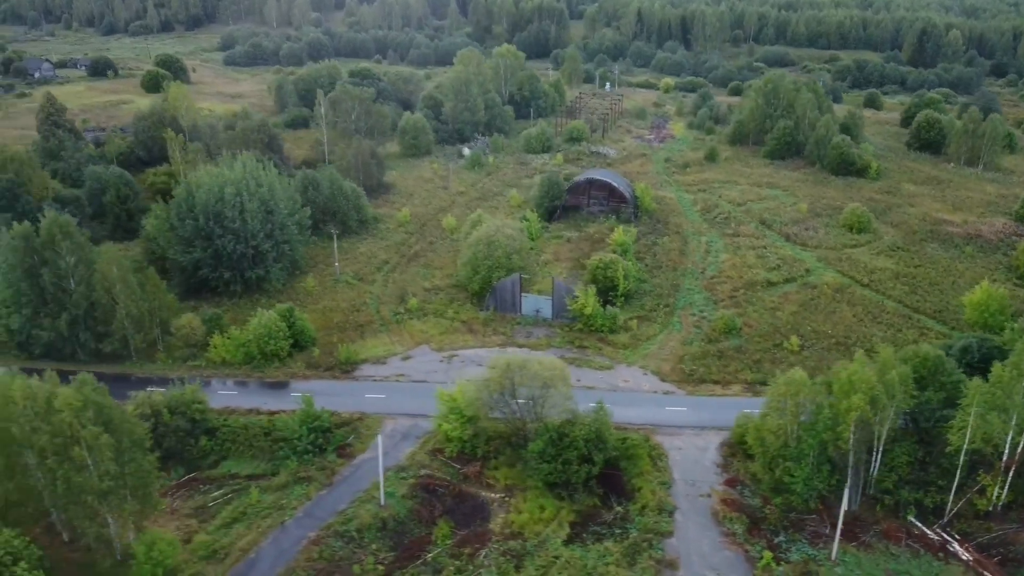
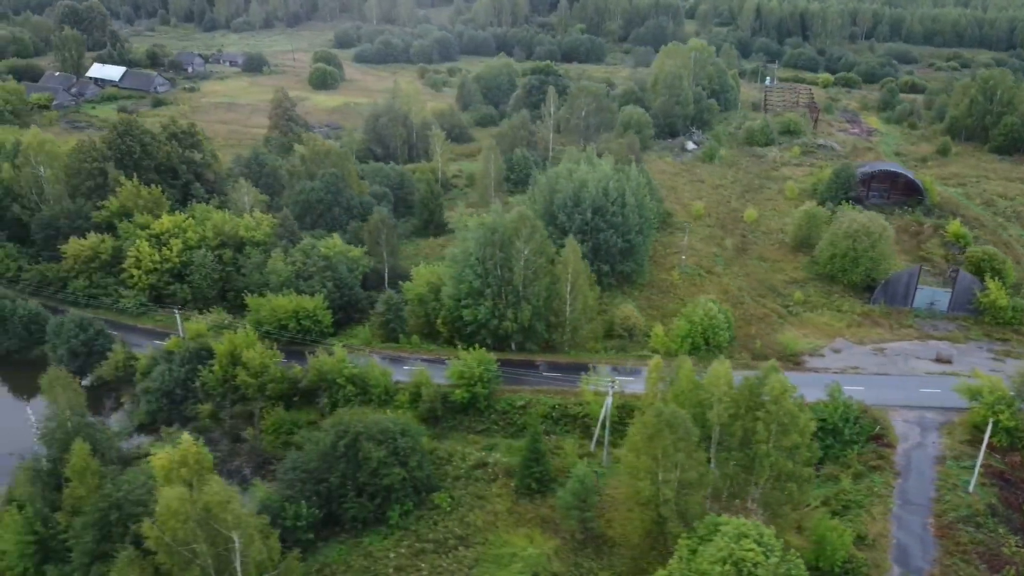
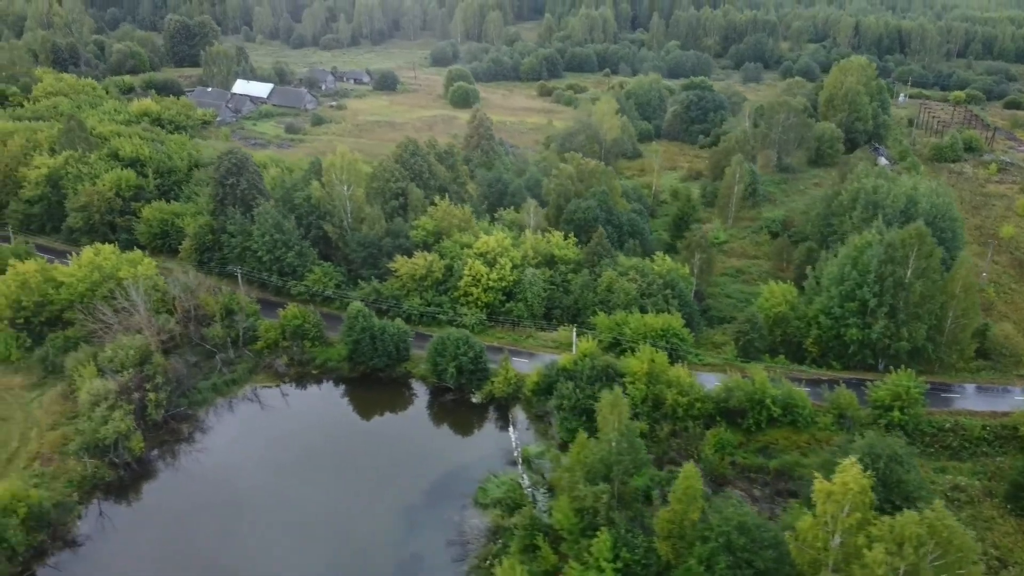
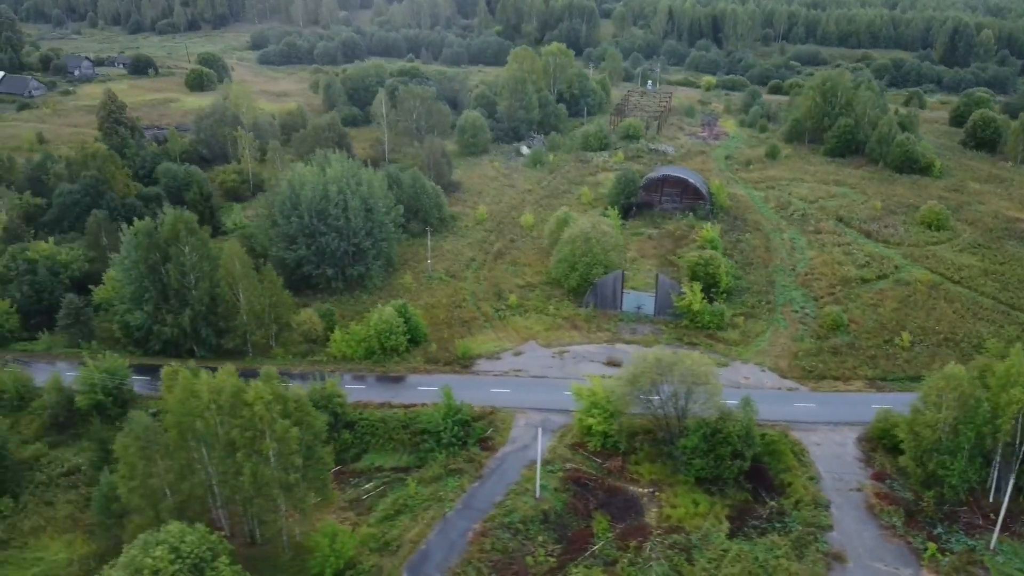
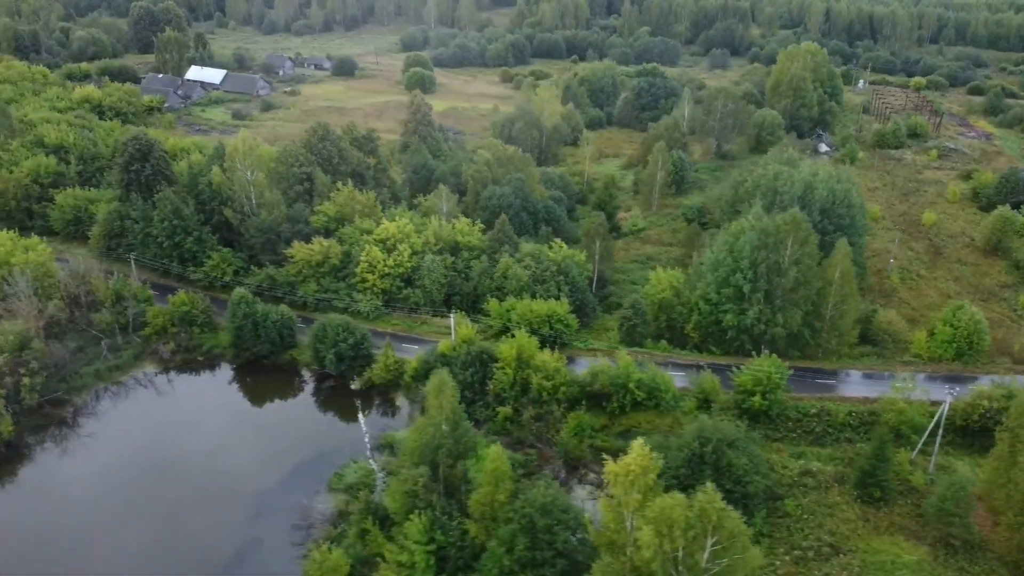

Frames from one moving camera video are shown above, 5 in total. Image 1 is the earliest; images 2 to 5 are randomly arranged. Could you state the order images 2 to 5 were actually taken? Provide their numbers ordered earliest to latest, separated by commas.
4, 2, 5, 3
